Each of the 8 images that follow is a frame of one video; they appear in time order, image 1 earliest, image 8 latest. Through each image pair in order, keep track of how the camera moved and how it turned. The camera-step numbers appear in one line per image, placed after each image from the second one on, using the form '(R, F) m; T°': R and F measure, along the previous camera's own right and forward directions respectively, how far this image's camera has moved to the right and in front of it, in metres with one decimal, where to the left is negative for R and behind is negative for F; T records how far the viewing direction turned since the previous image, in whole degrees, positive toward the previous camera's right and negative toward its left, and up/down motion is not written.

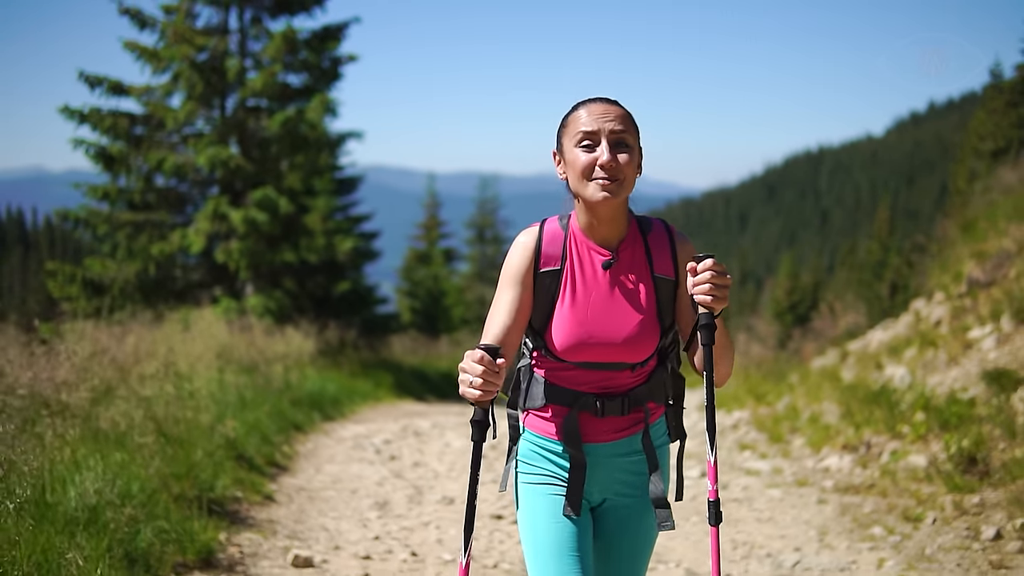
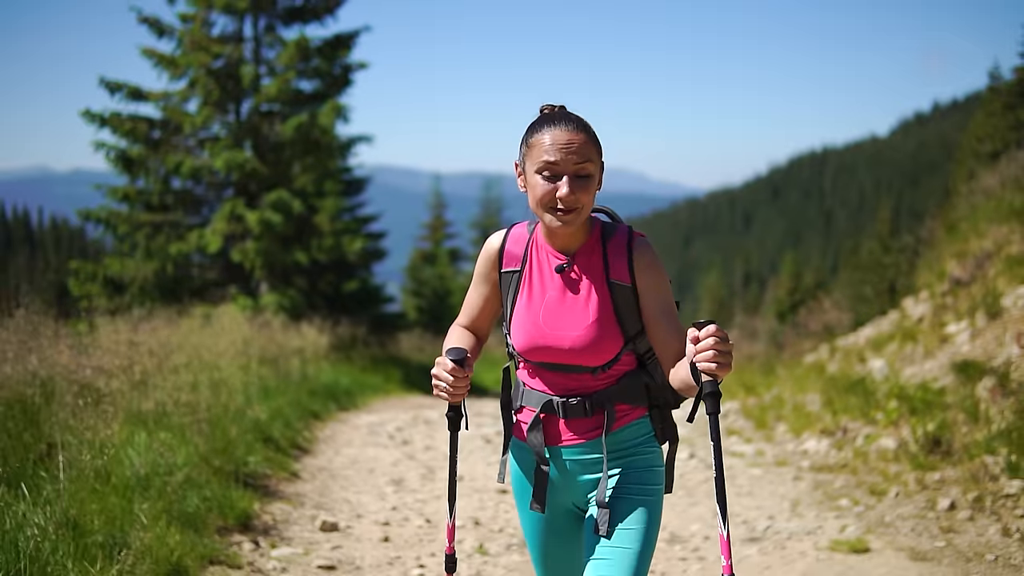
(0.0, -0.6) m; 0°
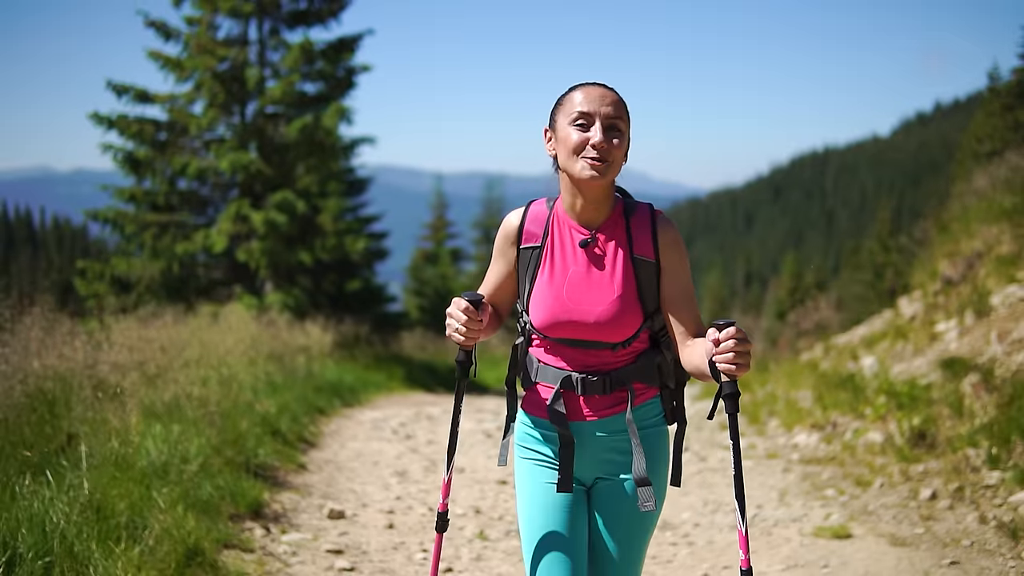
(0.0, -0.3) m; 0°
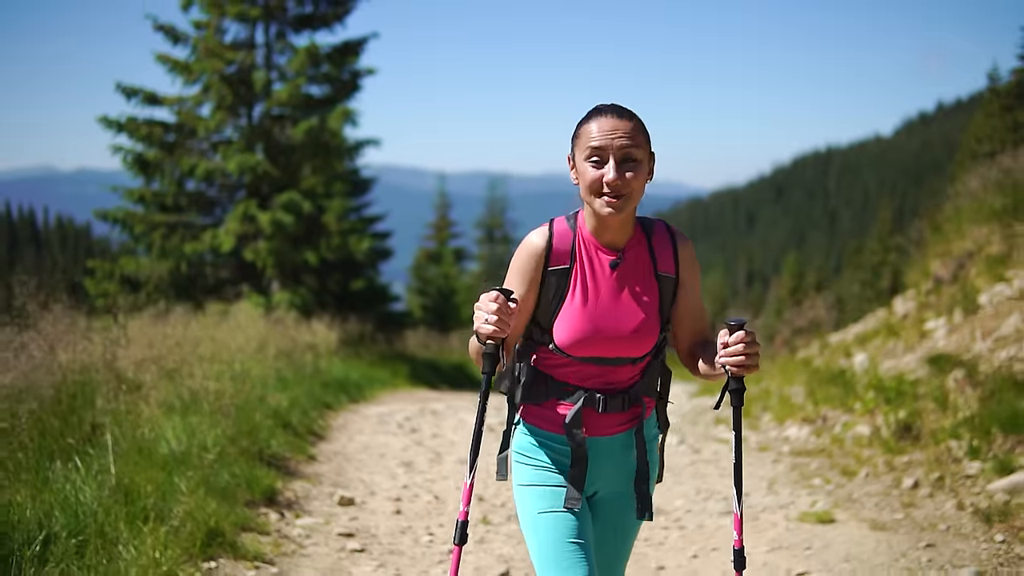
(0.0, -0.3) m; 0°
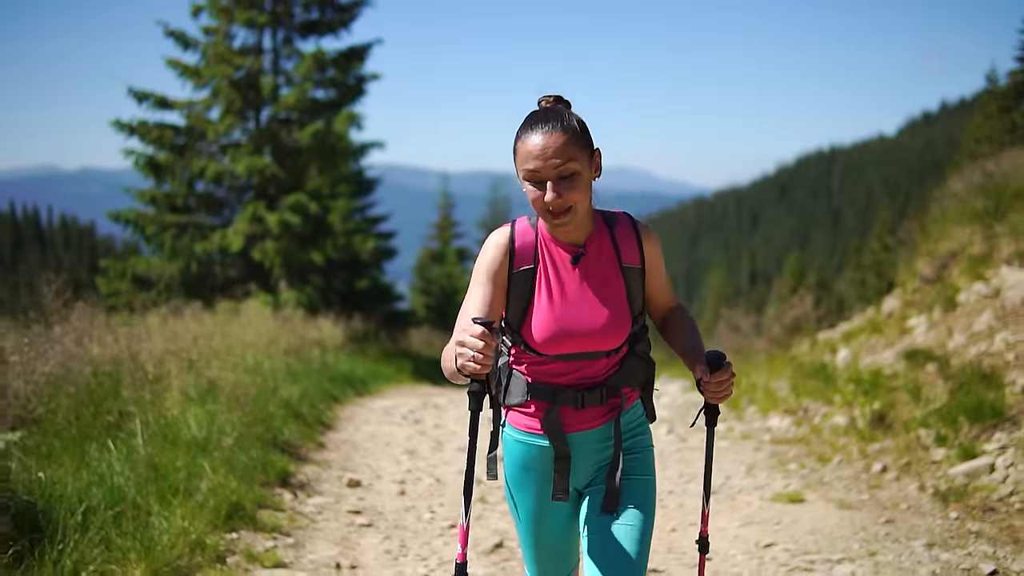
(+0.1, -0.5) m; 0°
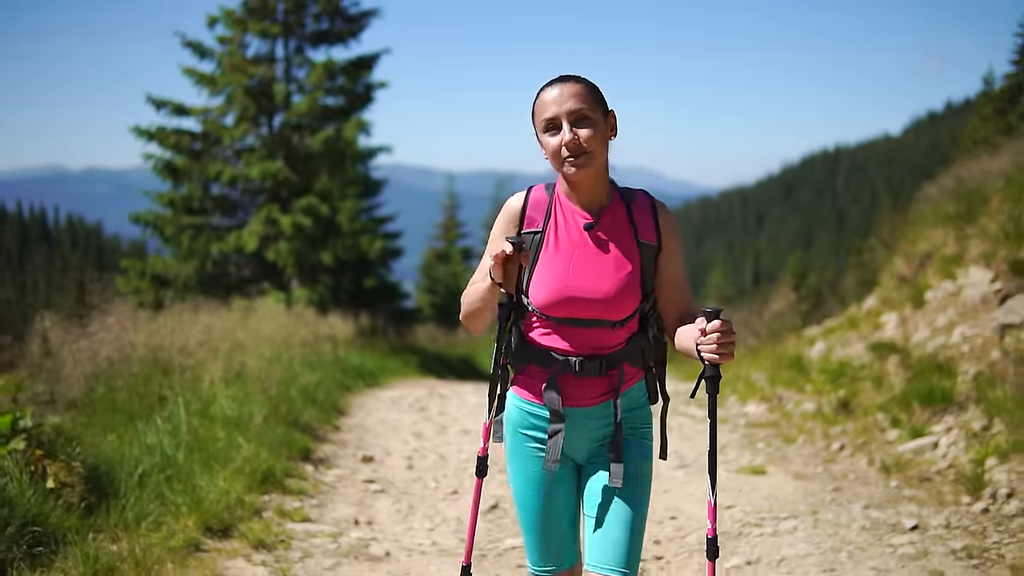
(+0.1, -0.8) m; 0°
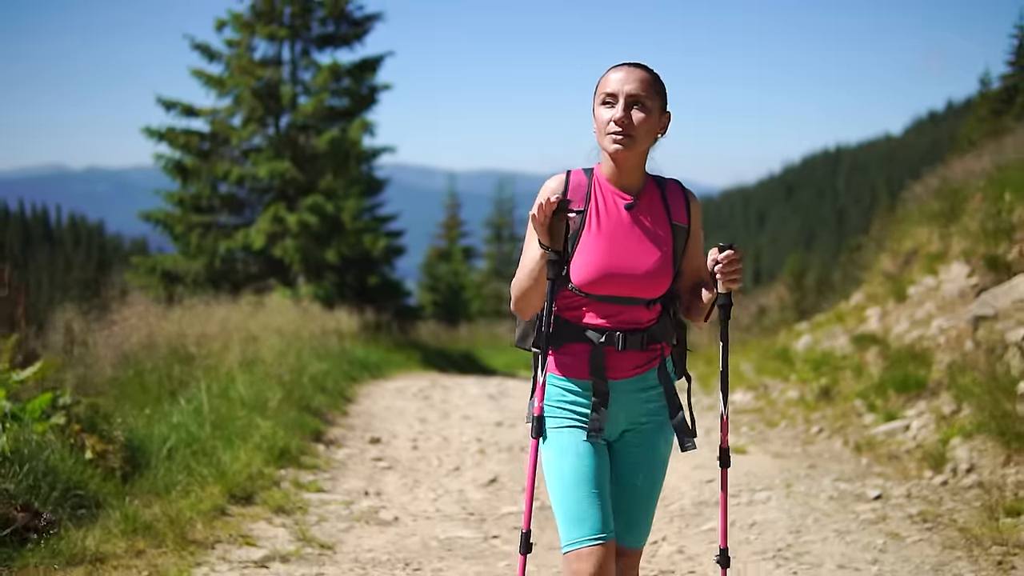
(0.0, -0.5) m; 0°
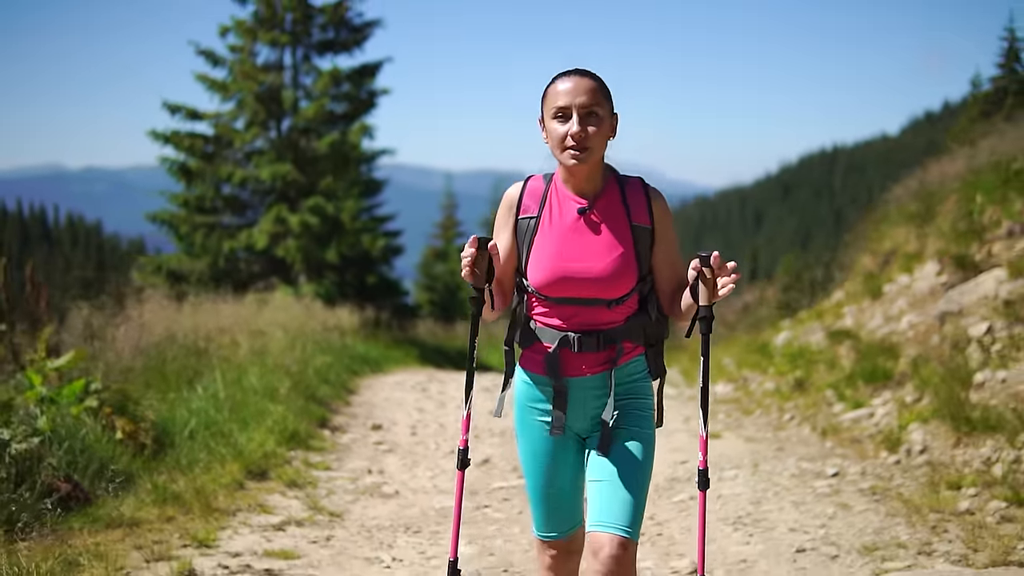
(+0.1, -0.6) m; 0°
